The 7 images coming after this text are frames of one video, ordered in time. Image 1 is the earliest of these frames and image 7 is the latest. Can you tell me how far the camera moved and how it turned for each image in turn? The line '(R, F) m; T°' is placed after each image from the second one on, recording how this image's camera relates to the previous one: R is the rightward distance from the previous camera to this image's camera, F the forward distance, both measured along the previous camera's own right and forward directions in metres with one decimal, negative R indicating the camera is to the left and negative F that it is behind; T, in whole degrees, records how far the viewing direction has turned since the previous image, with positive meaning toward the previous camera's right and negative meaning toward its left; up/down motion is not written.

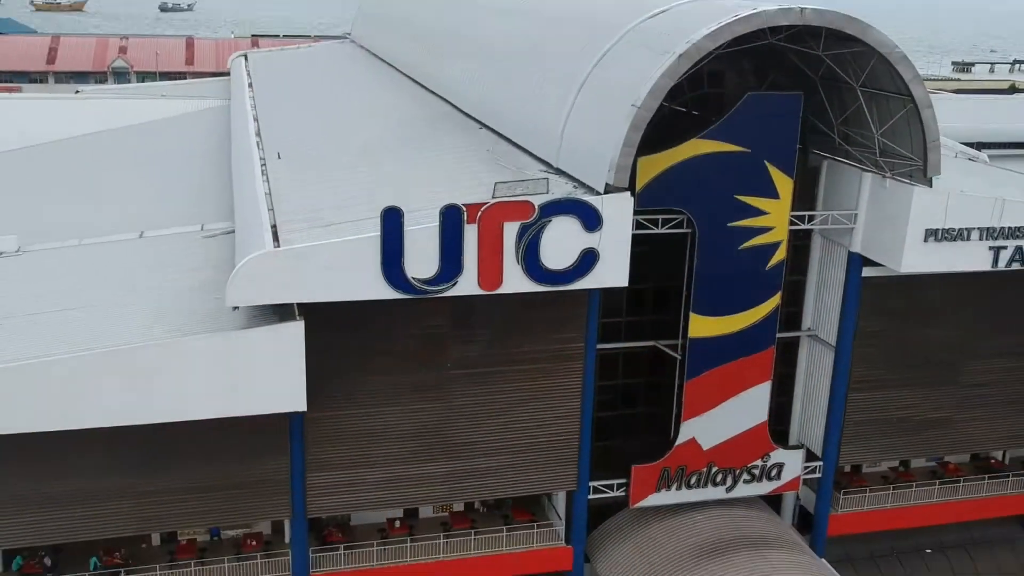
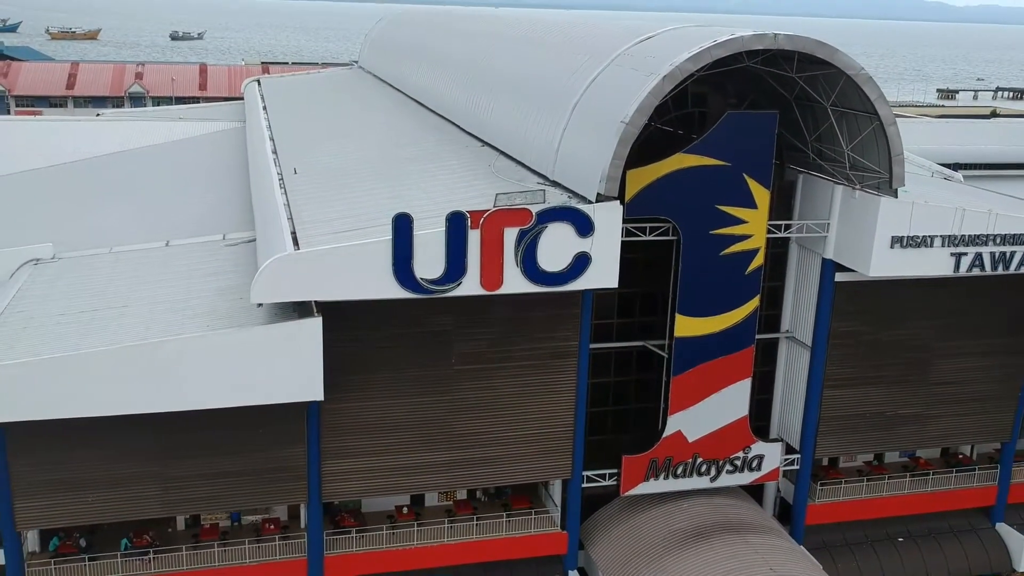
(0.0, -1.3) m; 0°
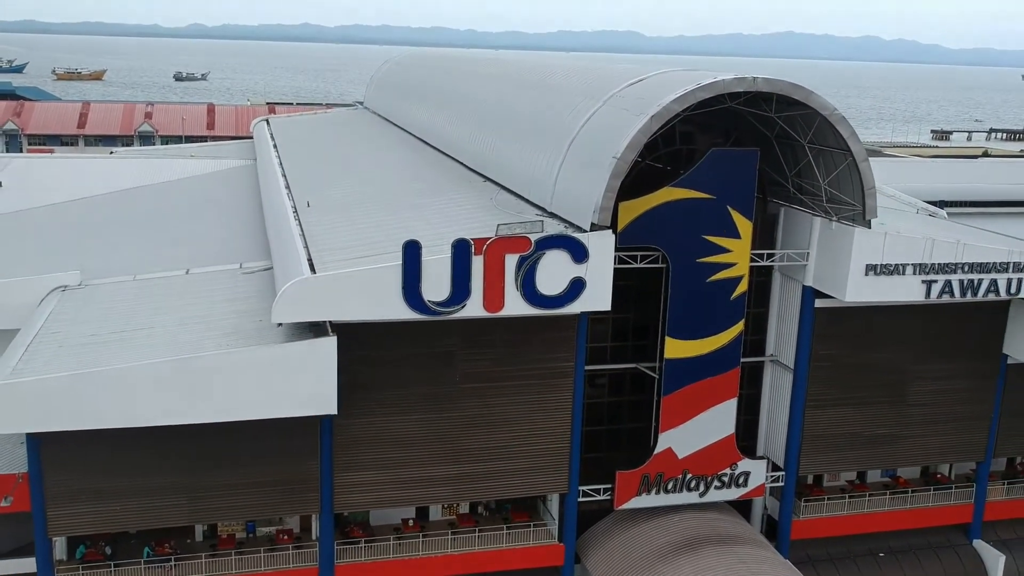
(0.0, -1.2) m; 0°
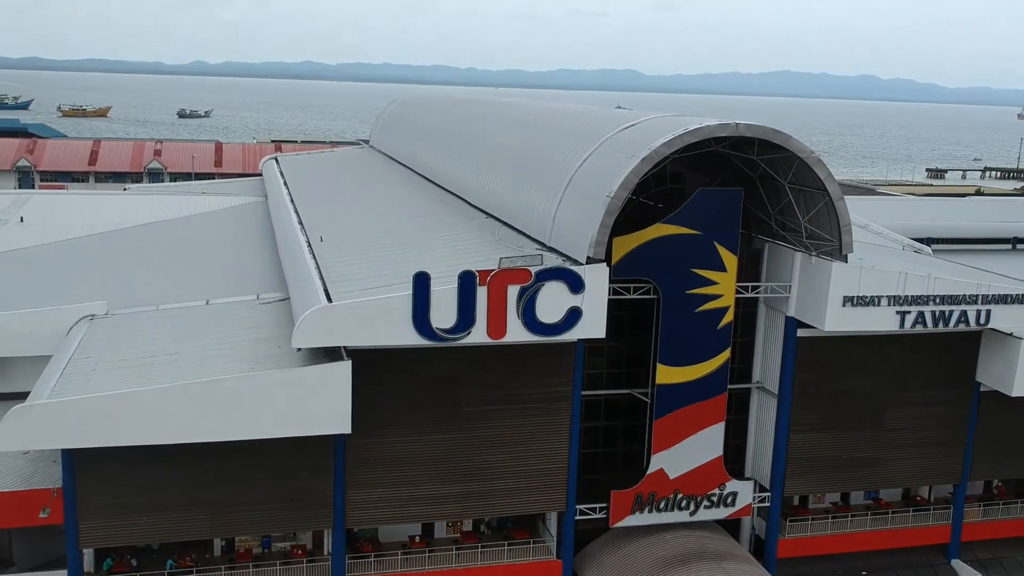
(0.0, -1.3) m; 0°
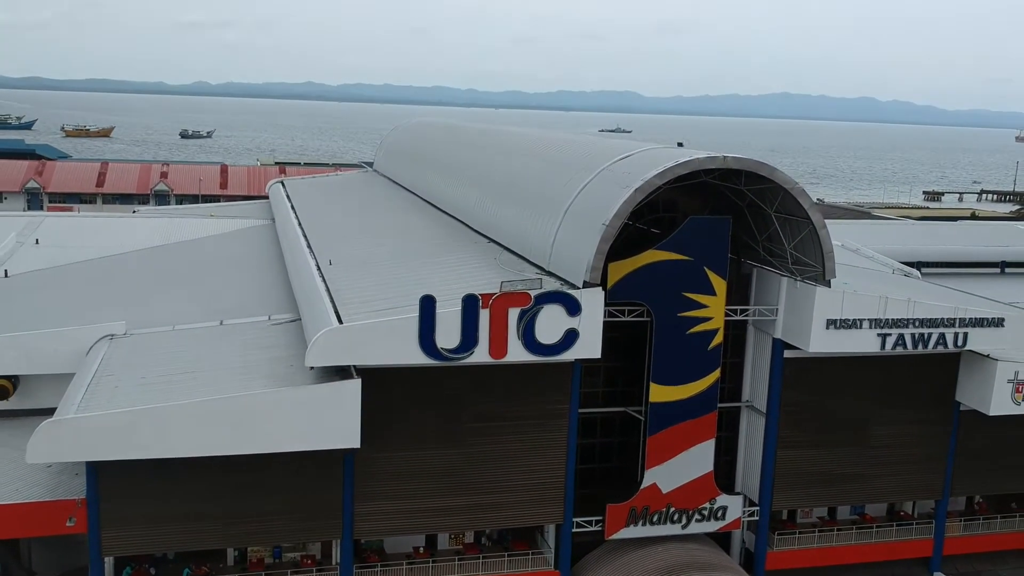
(0.0, -1.0) m; 0°
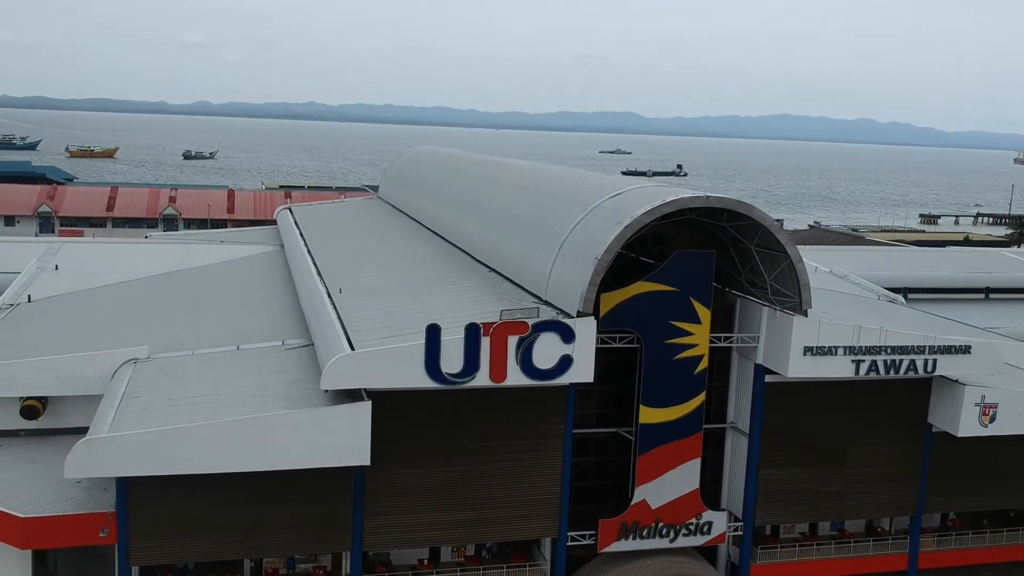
(0.0, -1.5) m; 0°
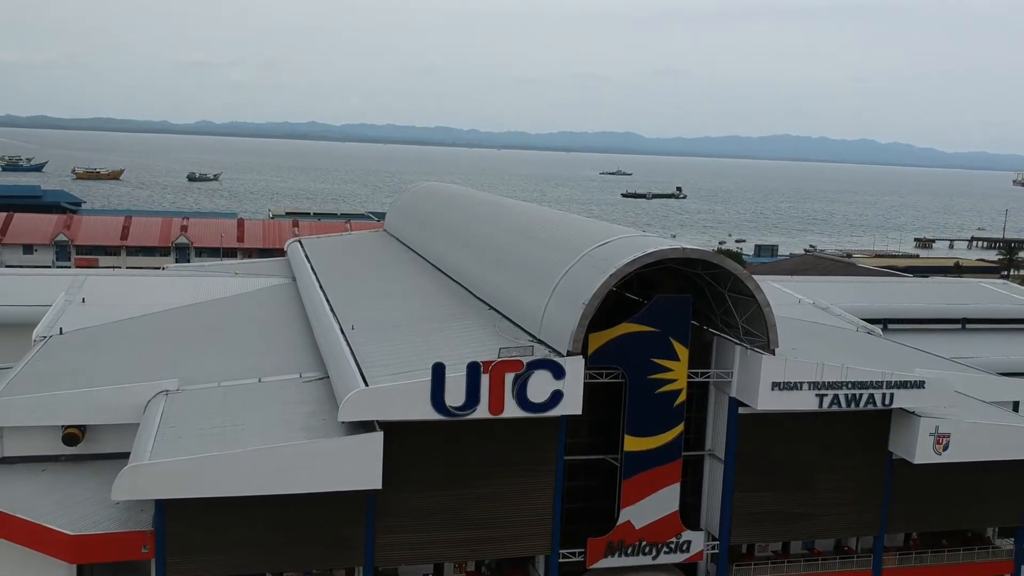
(+0.1, -2.4) m; 0°
